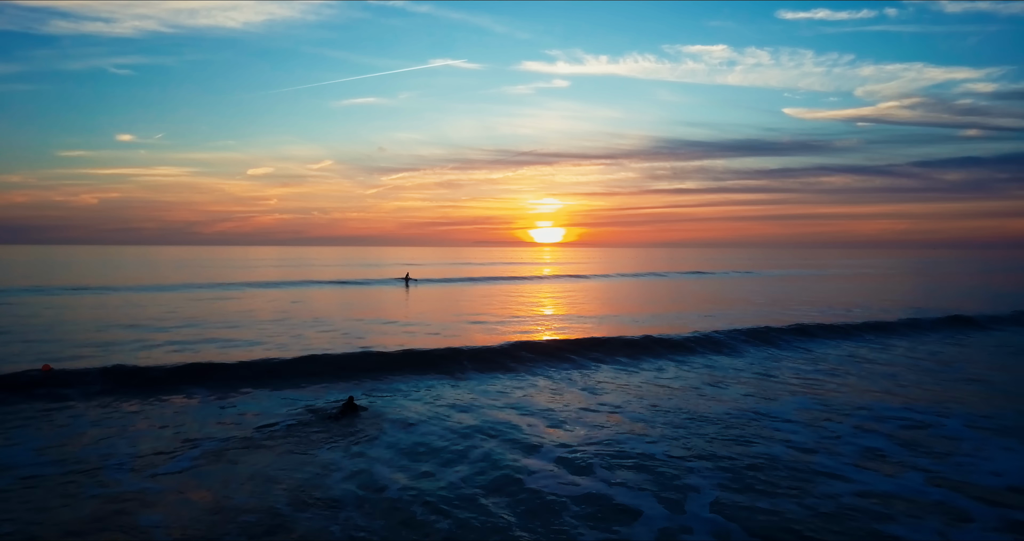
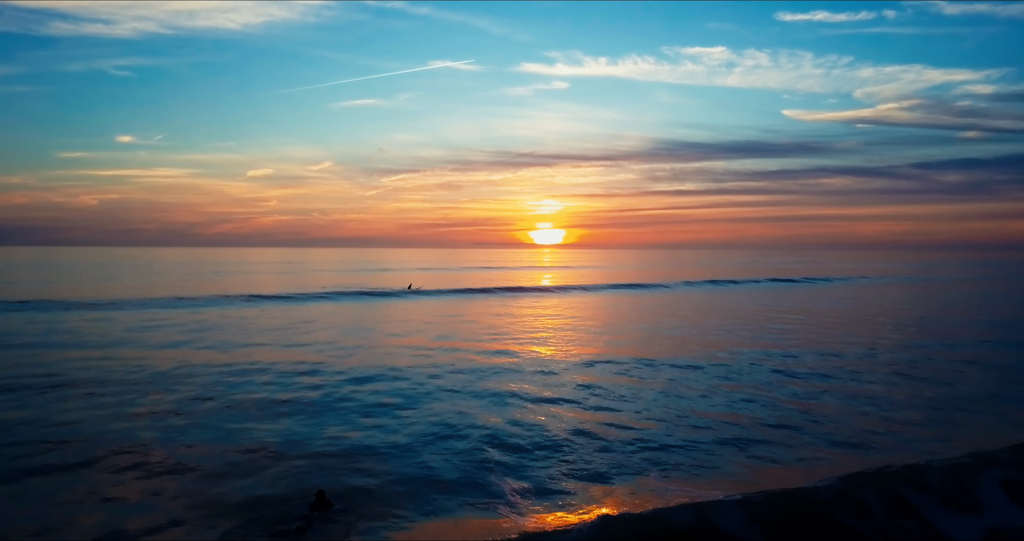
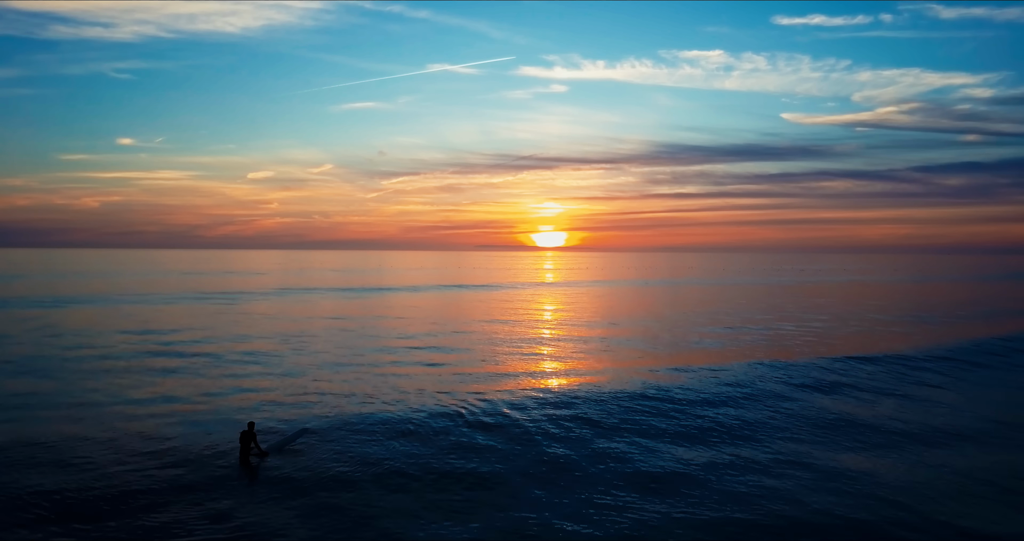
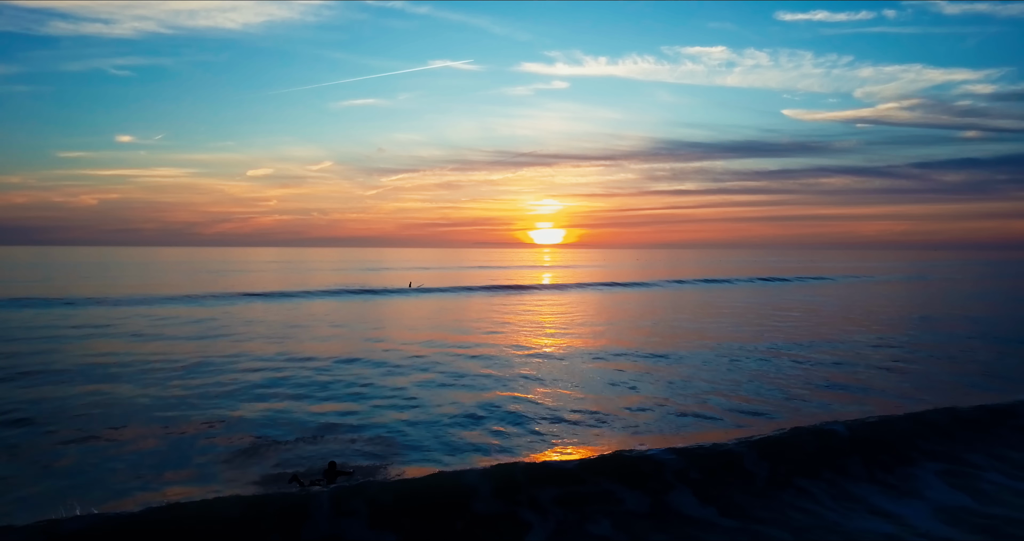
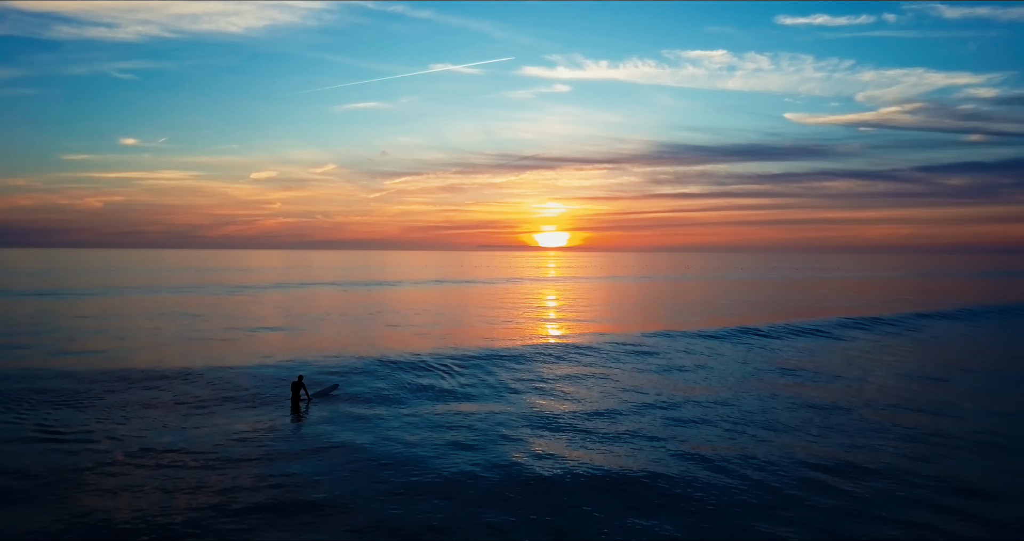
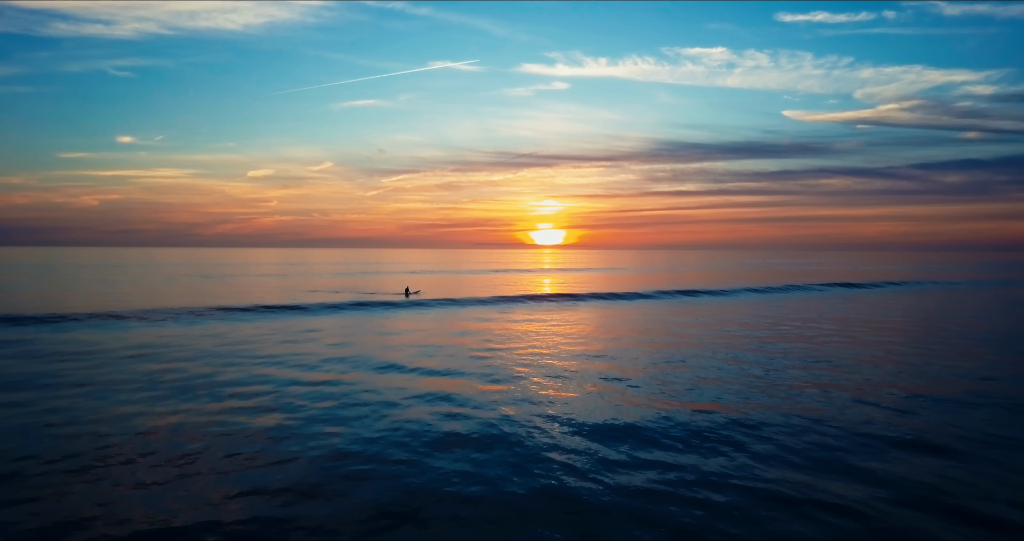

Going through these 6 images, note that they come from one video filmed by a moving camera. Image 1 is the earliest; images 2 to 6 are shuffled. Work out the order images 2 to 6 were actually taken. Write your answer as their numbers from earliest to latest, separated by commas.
4, 2, 6, 5, 3
